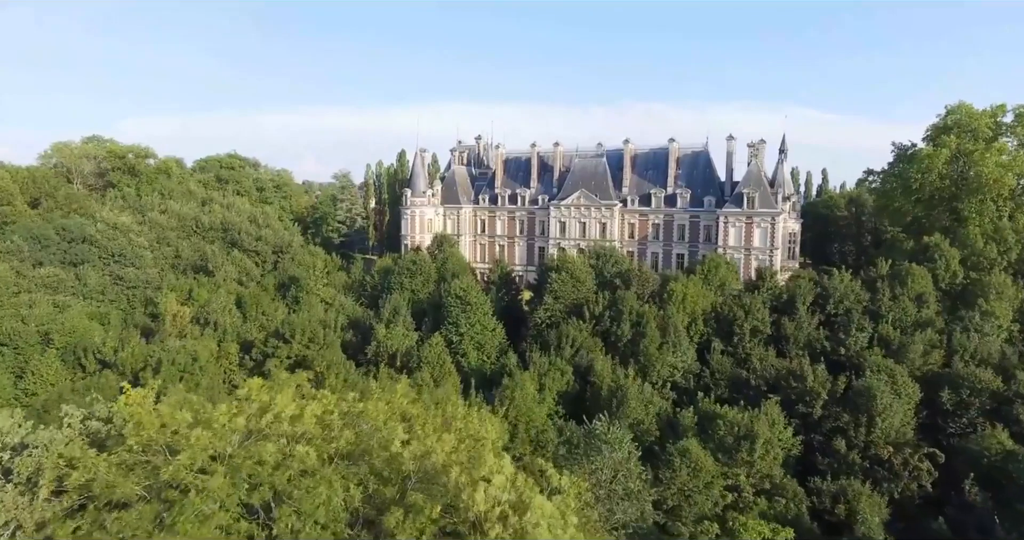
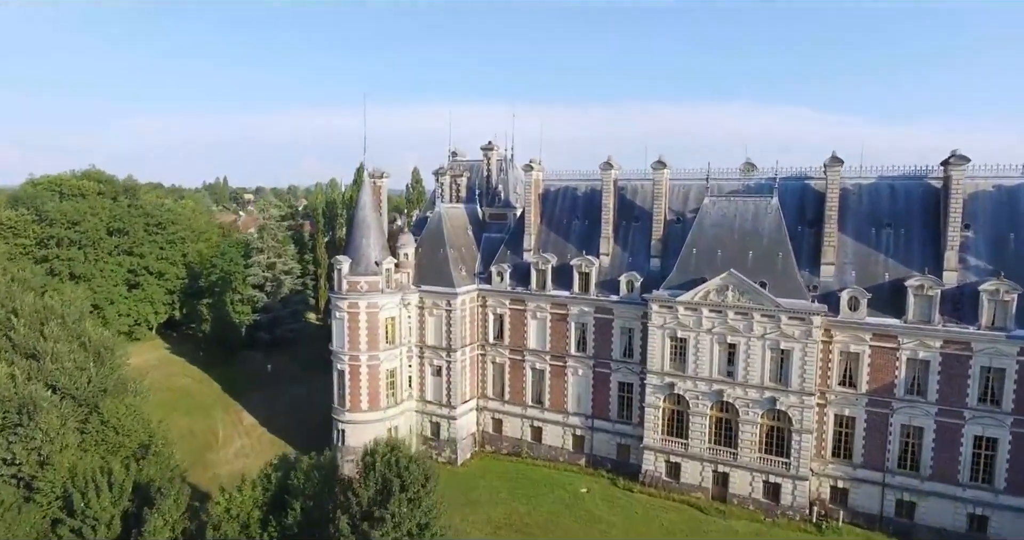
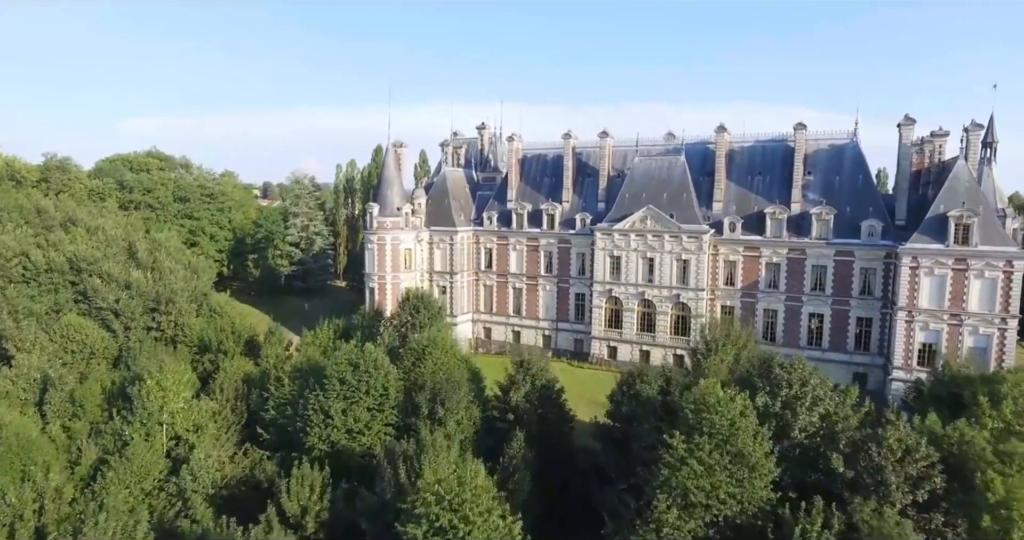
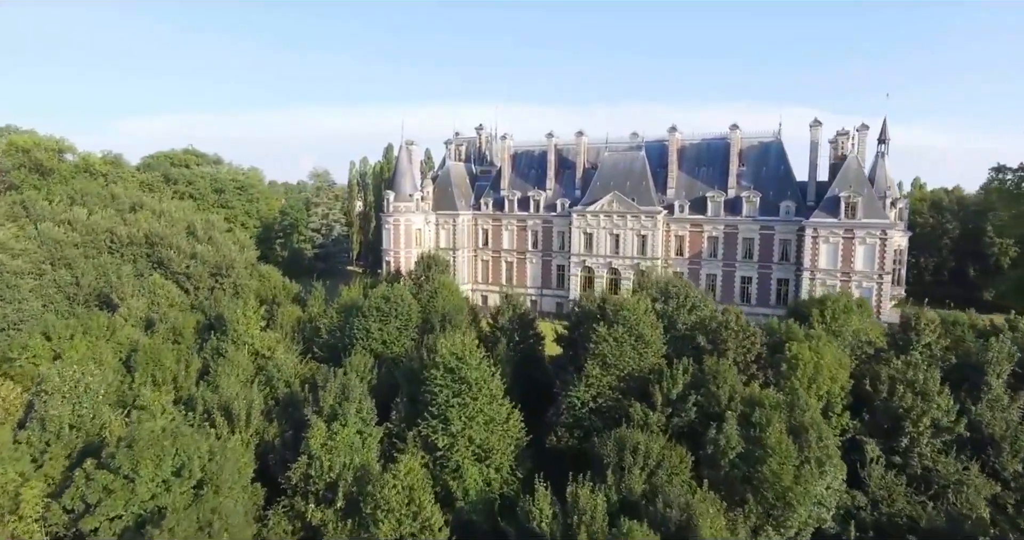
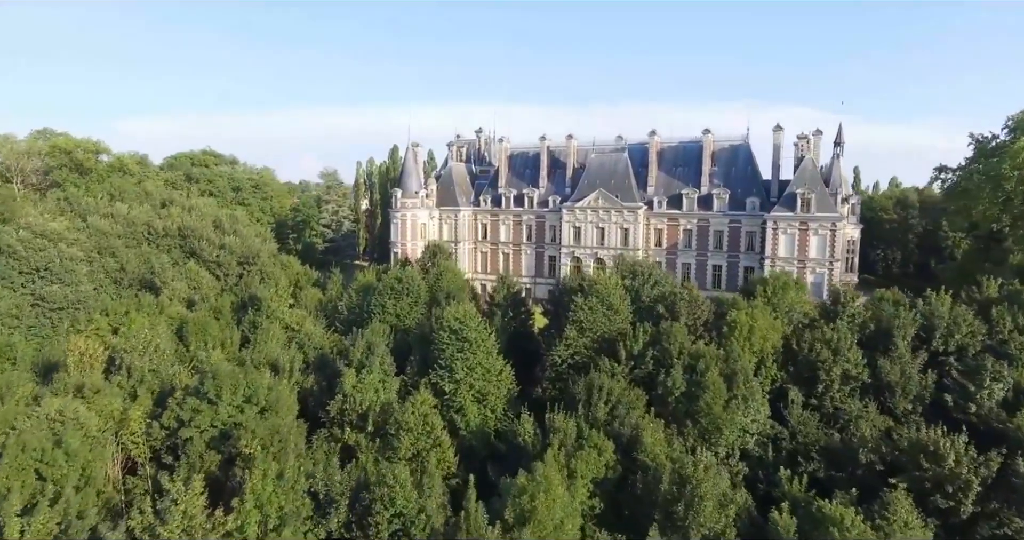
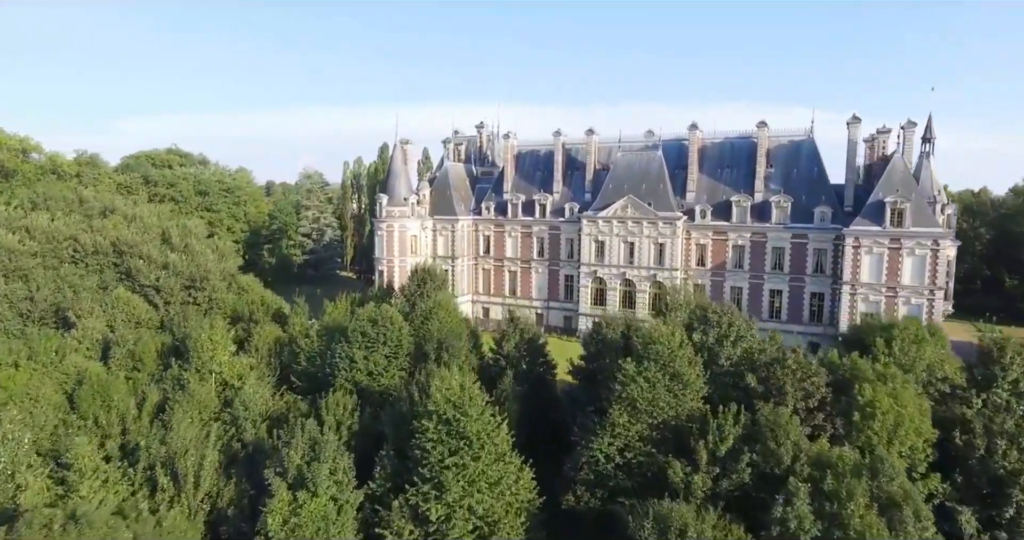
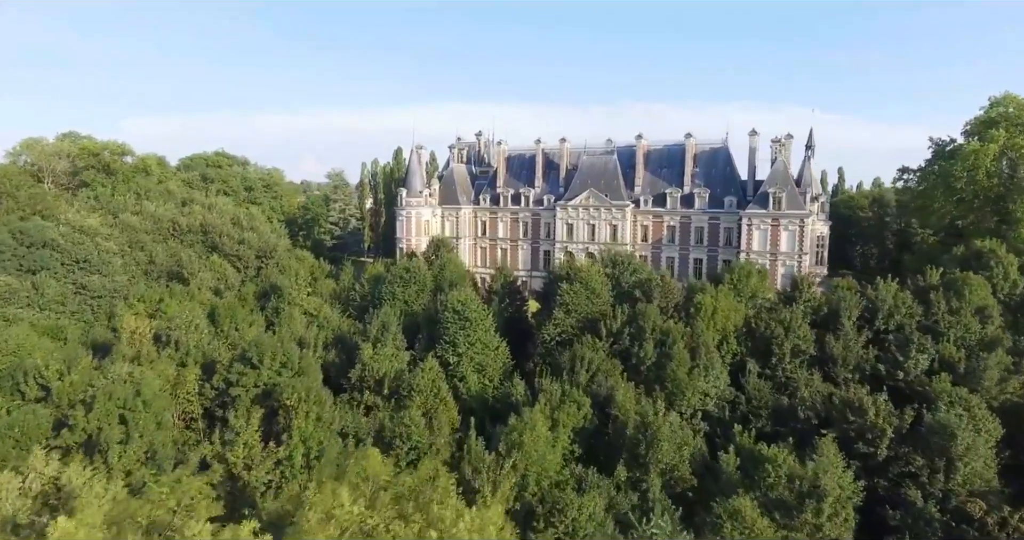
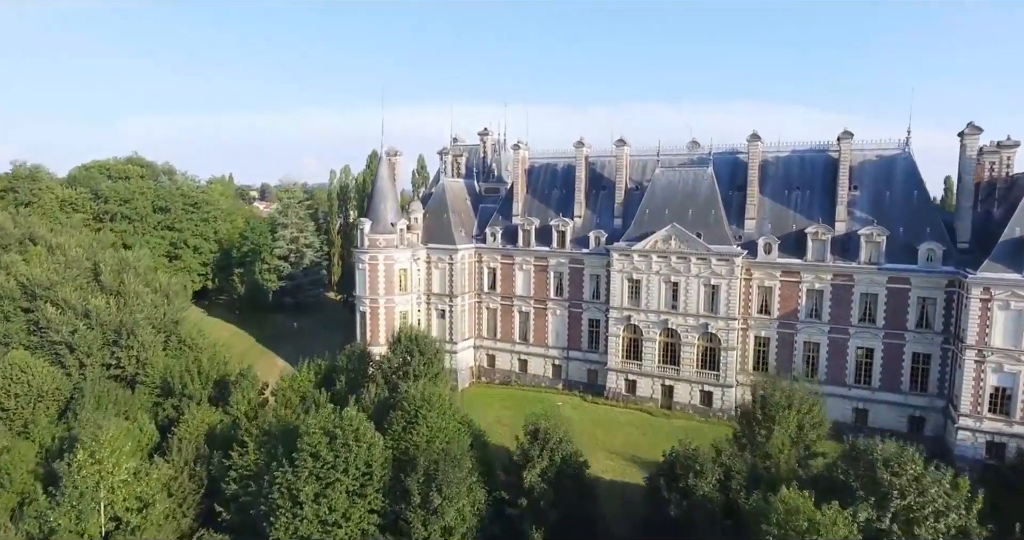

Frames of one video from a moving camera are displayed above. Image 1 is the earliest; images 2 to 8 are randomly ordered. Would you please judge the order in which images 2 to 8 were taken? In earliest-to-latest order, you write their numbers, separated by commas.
7, 5, 4, 6, 3, 8, 2
